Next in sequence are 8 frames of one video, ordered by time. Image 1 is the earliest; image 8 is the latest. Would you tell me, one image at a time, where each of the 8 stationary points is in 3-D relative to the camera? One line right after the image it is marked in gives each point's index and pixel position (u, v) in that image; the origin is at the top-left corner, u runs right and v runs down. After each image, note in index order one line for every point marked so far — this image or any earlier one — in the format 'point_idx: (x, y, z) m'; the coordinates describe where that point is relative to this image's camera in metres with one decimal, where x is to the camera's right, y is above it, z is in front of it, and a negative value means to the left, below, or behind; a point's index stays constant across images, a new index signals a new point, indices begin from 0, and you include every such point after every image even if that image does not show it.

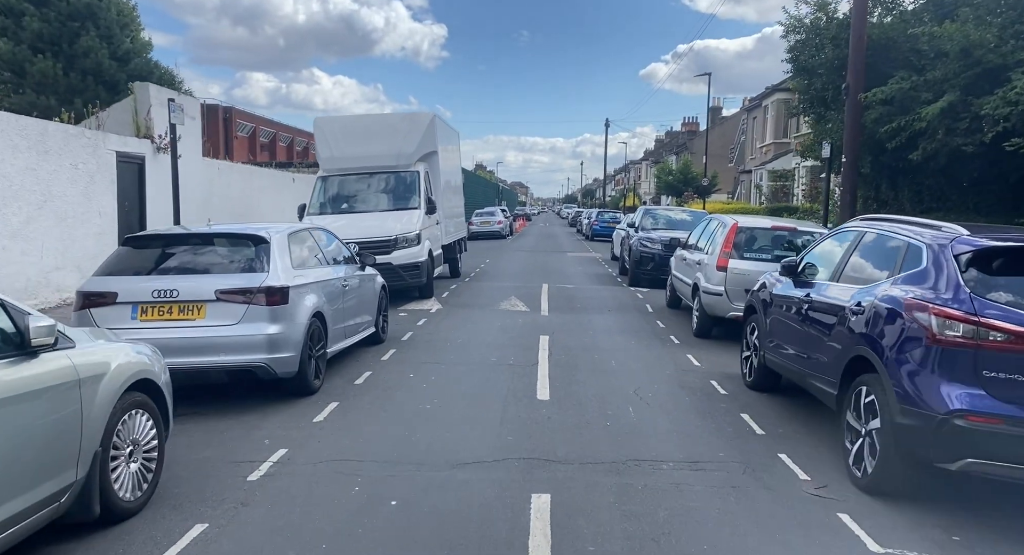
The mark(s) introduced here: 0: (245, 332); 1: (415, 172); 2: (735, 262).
0: (-2.2, -0.4, +5.5) m
1: (-1.8, +2.0, +12.8) m
2: (+2.9, +0.2, +8.9) m
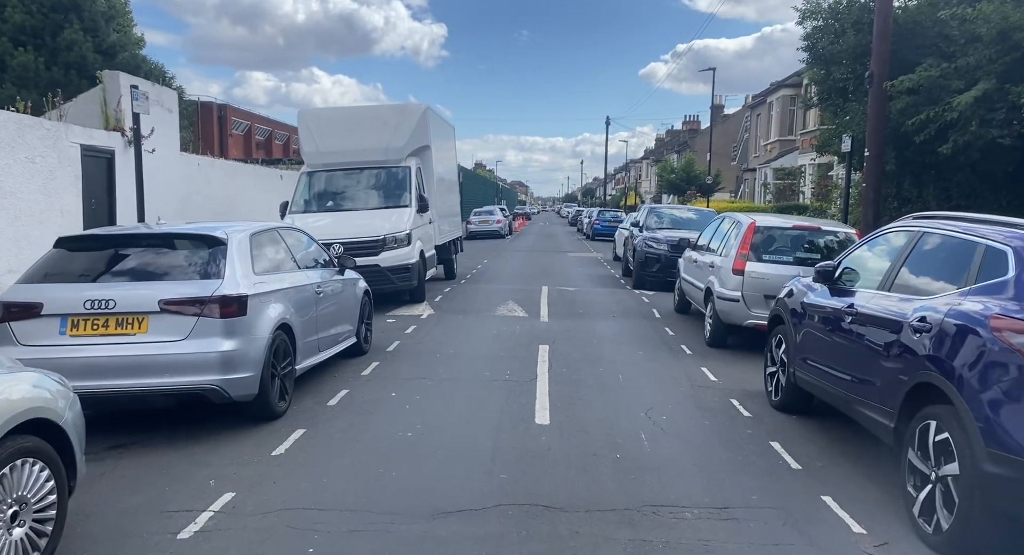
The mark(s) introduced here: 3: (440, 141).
0: (-2.2, -0.5, +4.7) m
1: (-1.9, +2.0, +12.0) m
2: (+2.9, +0.2, +8.2) m
3: (-1.6, +3.1, +15.4) m
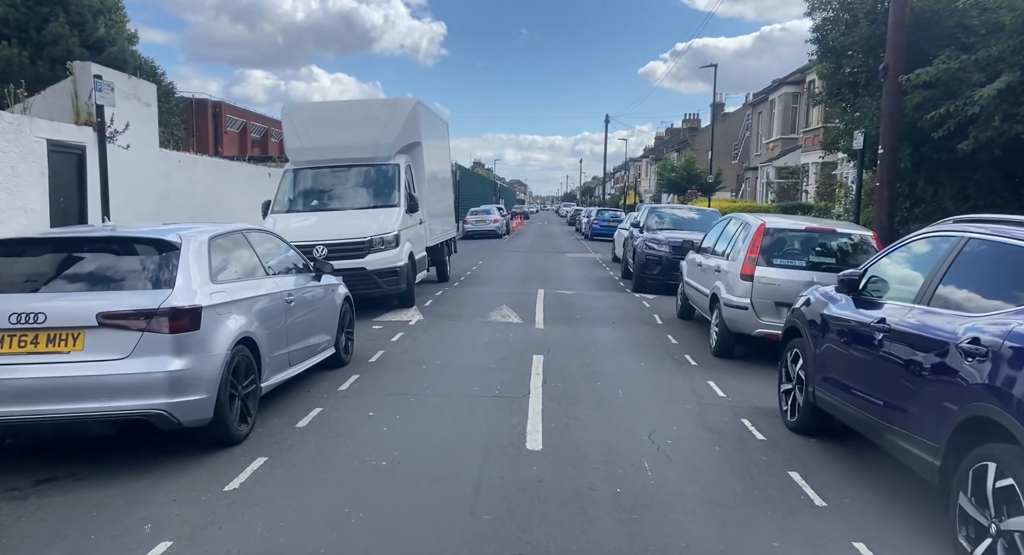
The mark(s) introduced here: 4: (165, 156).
0: (-2.3, -0.6, +4.2) m
1: (-2.0, +1.9, +11.5) m
2: (+2.8, +0.1, +7.6) m
3: (-1.7, +3.1, +14.8) m
4: (-6.4, +2.2, +12.4) m
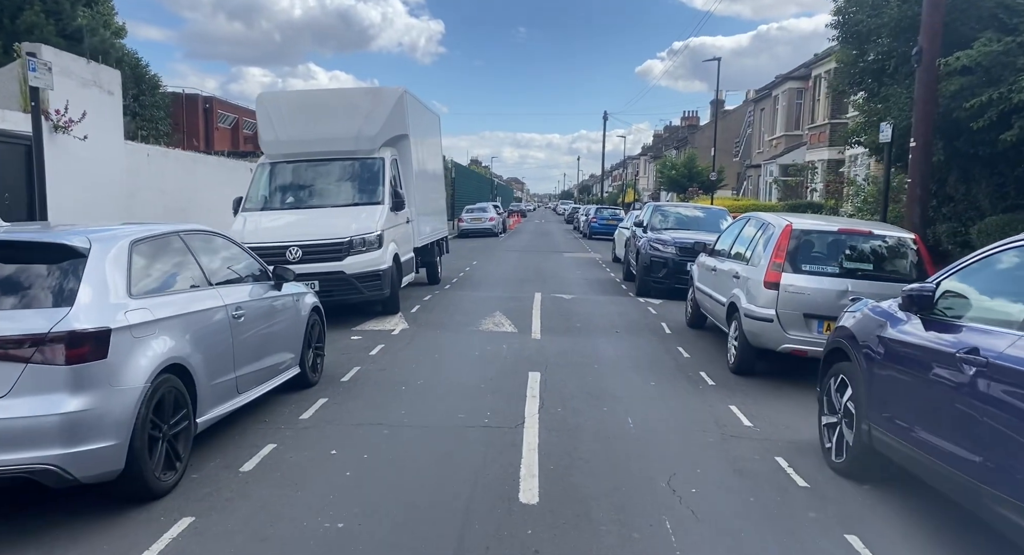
0: (-2.4, -0.6, +3.2) m
1: (-2.1, +1.8, +10.5) m
2: (+2.7, 0.0, +6.7) m
3: (-1.8, +3.0, +13.9) m
4: (-6.5, +2.2, +11.5) m
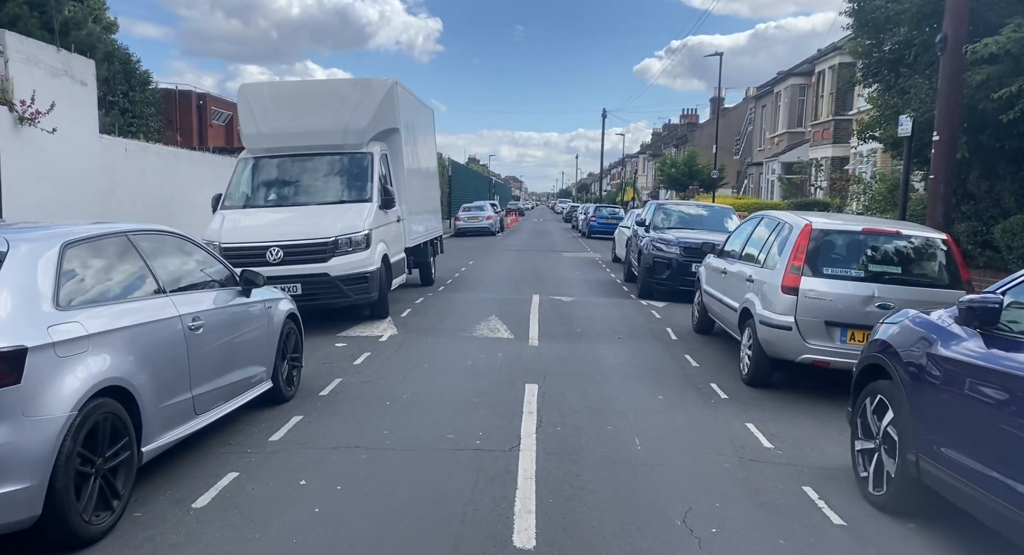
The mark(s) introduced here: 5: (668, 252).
0: (-2.4, -0.7, +2.7) m
1: (-2.1, +1.8, +10.0) m
2: (+2.7, 0.0, +6.1) m
3: (-1.9, +3.0, +13.3) m
4: (-6.5, +2.2, +10.9) m
5: (+2.7, +0.4, +11.7) m
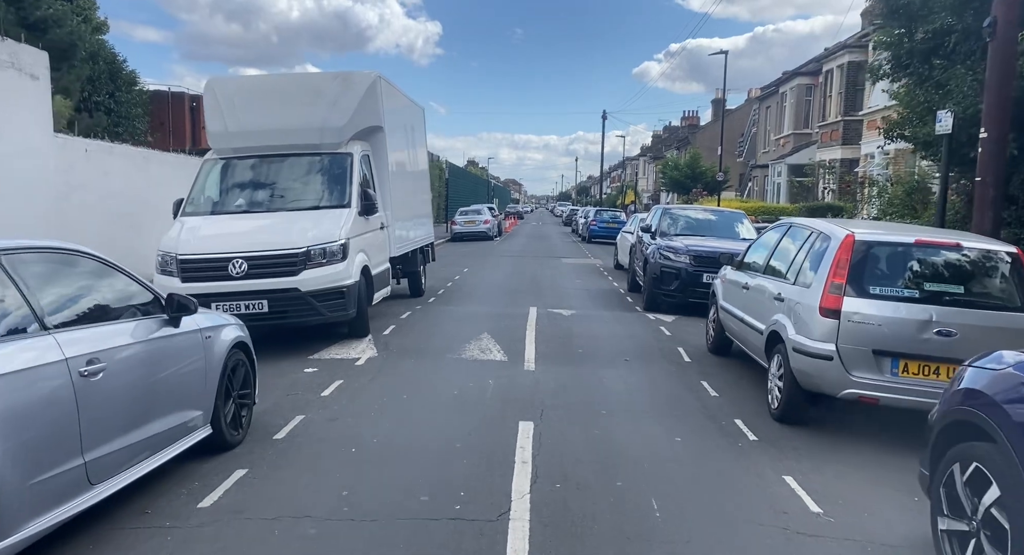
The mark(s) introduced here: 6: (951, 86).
0: (-2.5, -0.8, +1.7) m
1: (-2.2, +1.6, +9.0) m
2: (+2.6, -0.2, +5.2) m
3: (-2.0, +2.8, +12.4) m
4: (-6.6, +2.0, +9.9) m
5: (+2.6, +0.3, +10.8) m
6: (+5.3, +2.3, +8.3) m
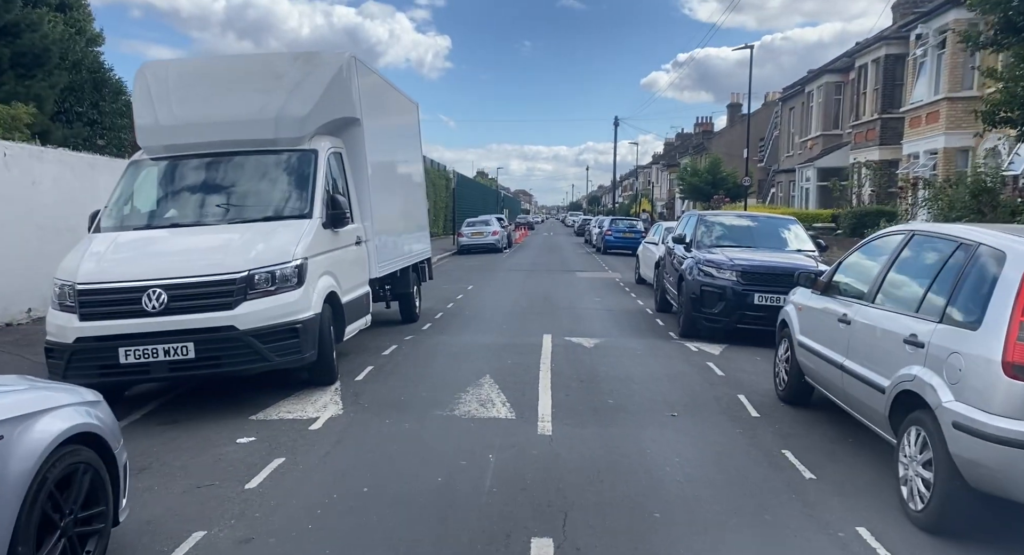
0: (-2.5, -1.0, -0.1) m
1: (-2.1, +1.3, +7.2) m
2: (+2.6, -0.4, +3.3) m
3: (-1.8, +2.5, +10.6) m
4: (-6.5, +1.6, +8.2) m
5: (+2.7, 0.0, +8.9) m
6: (+5.4, +2.1, +6.3) m
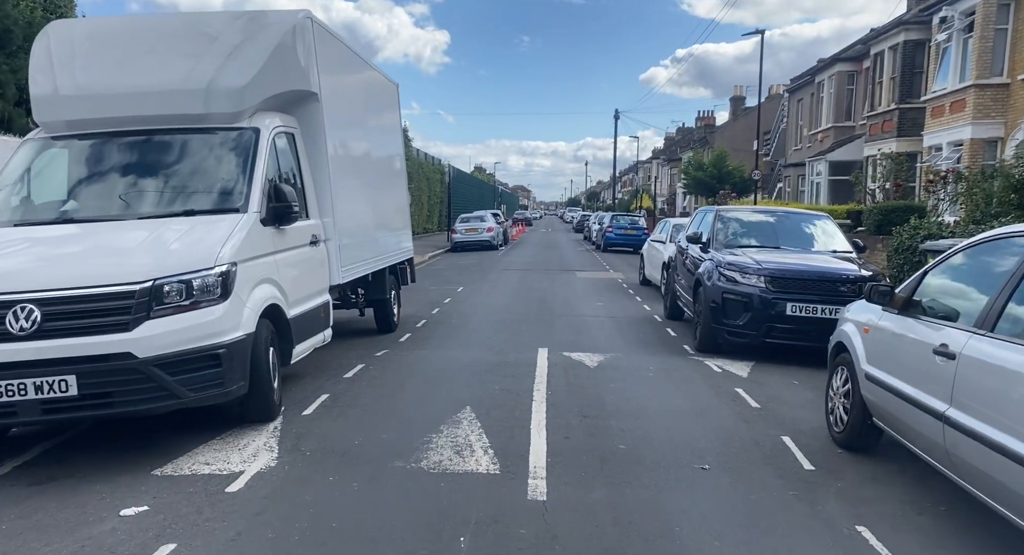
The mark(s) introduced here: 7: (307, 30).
0: (-2.6, -1.1, -1.5) m
1: (-2.2, +1.3, +5.9) m
2: (+2.5, -0.5, +1.9) m
3: (-2.0, +2.4, +9.2) m
4: (-6.6, +1.6, +6.8) m
5: (+2.6, -0.1, +7.5) m
6: (+5.3, +2.1, +5.0) m
7: (-2.0, +2.4, +6.6) m
